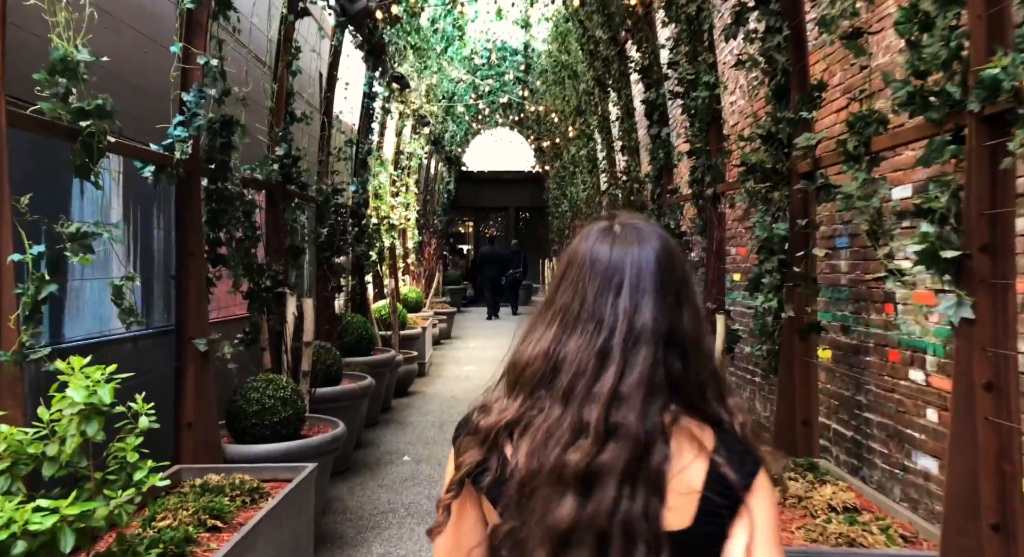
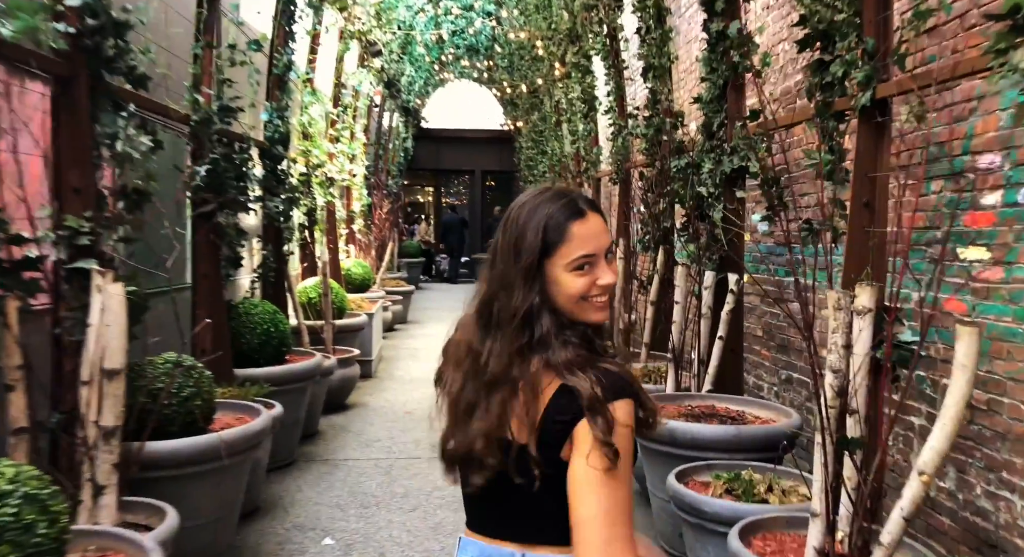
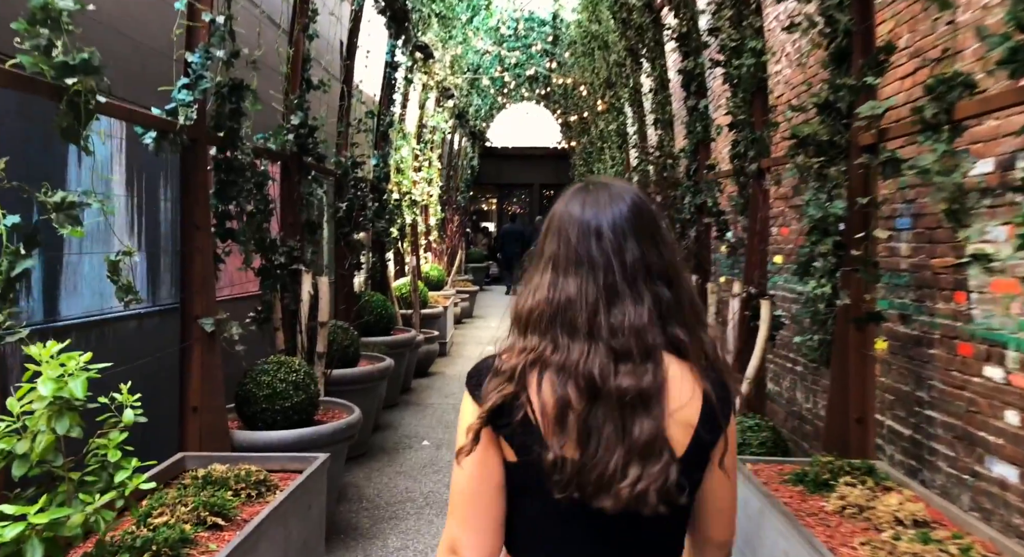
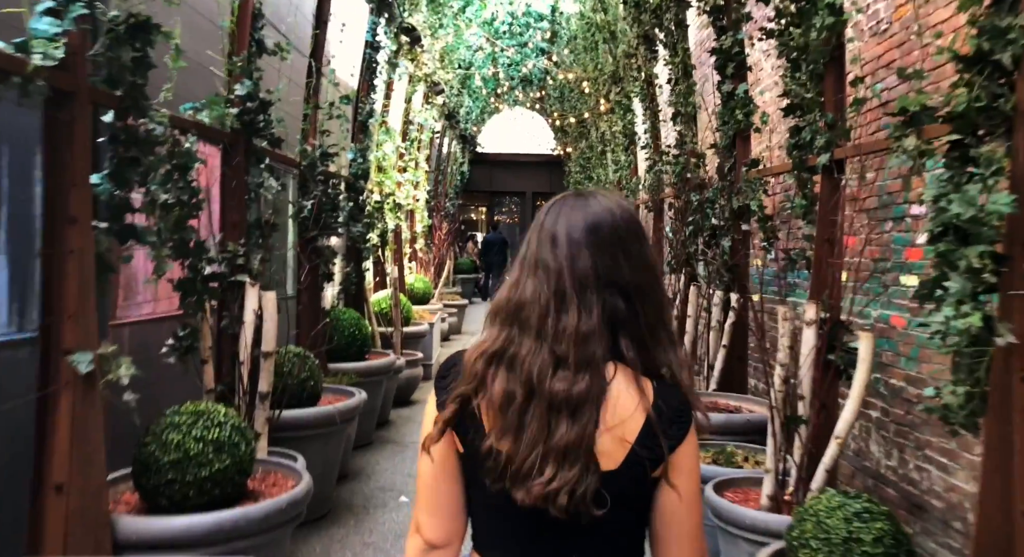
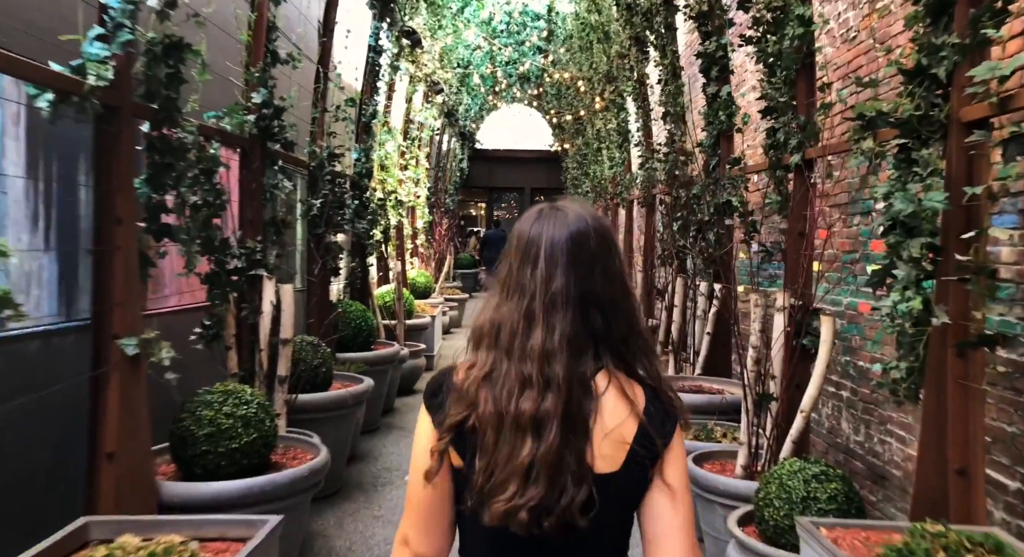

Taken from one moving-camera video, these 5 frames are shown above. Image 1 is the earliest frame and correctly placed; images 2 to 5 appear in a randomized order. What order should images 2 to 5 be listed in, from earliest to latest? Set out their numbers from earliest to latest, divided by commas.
3, 5, 4, 2
